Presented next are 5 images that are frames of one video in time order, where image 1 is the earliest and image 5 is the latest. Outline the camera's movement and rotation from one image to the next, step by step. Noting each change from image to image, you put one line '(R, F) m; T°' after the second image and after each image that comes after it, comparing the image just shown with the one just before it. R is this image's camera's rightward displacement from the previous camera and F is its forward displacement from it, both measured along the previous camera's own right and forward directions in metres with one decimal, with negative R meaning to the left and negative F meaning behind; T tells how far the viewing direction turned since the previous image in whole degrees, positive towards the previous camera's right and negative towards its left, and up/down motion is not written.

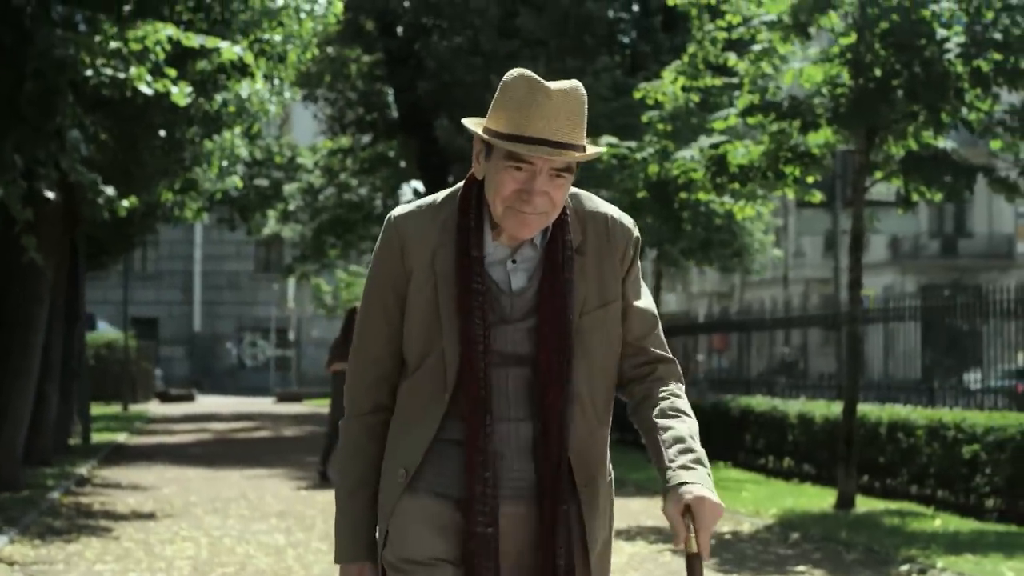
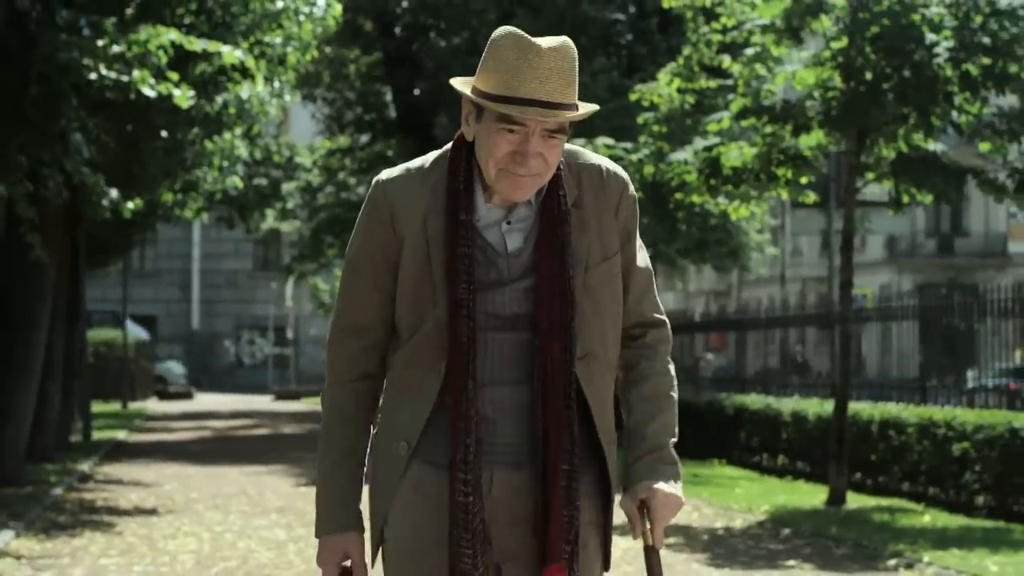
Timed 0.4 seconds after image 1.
(0.0, -0.3) m; 0°
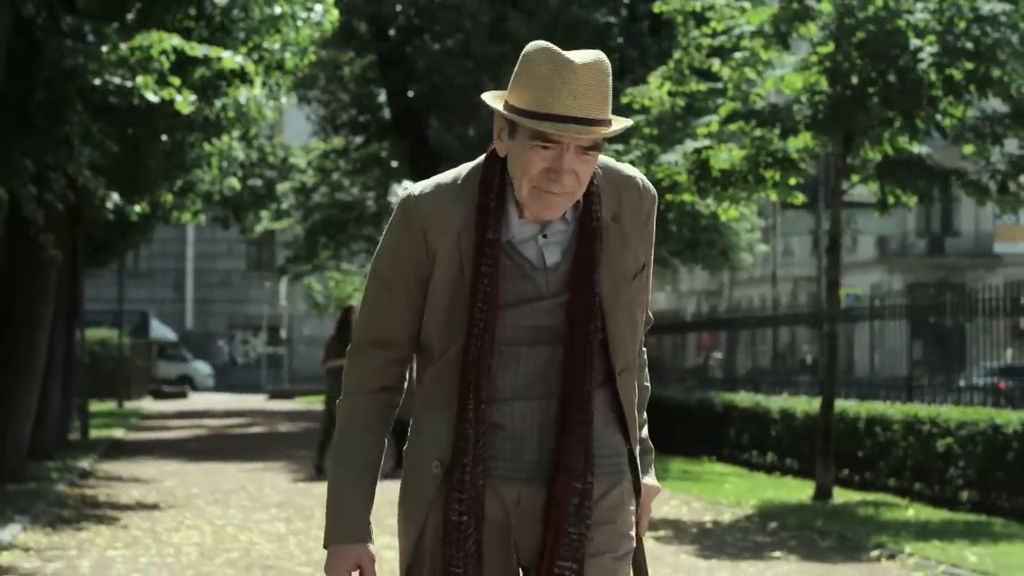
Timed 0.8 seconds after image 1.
(0.0, -0.4) m; 0°
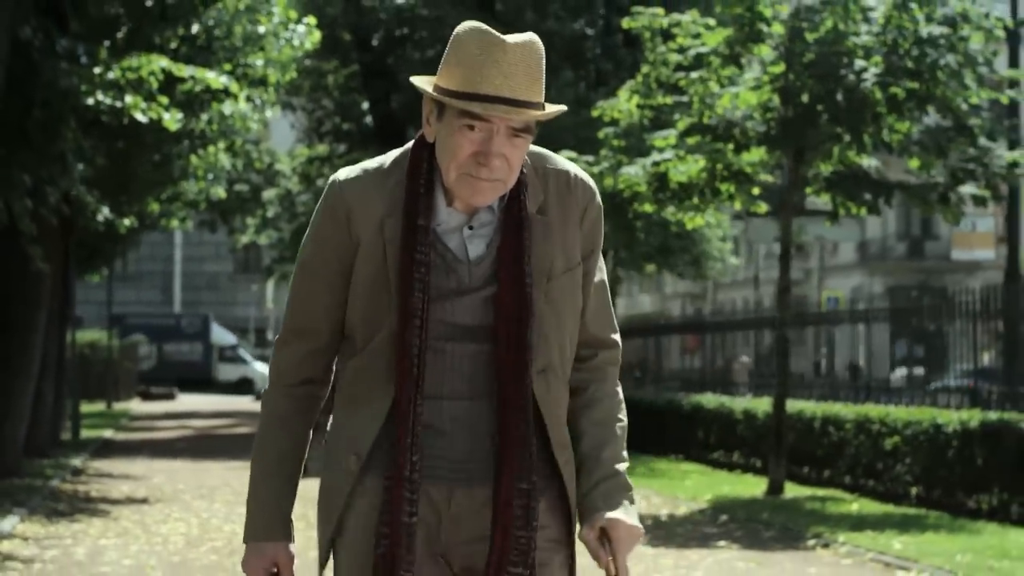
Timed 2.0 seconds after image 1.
(+0.2, -1.0) m; 0°
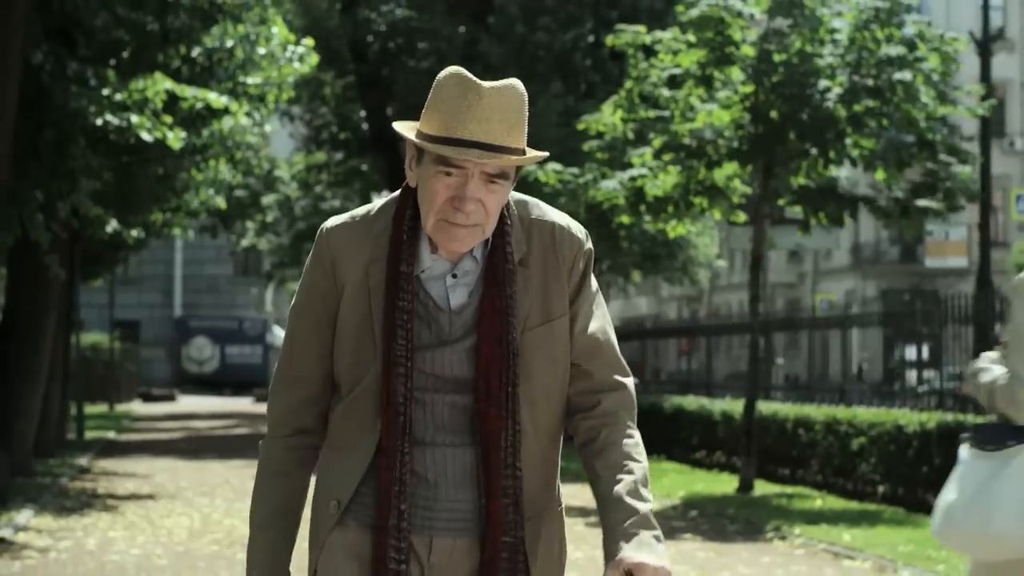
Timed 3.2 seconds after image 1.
(+0.2, -1.0) m; 0°
